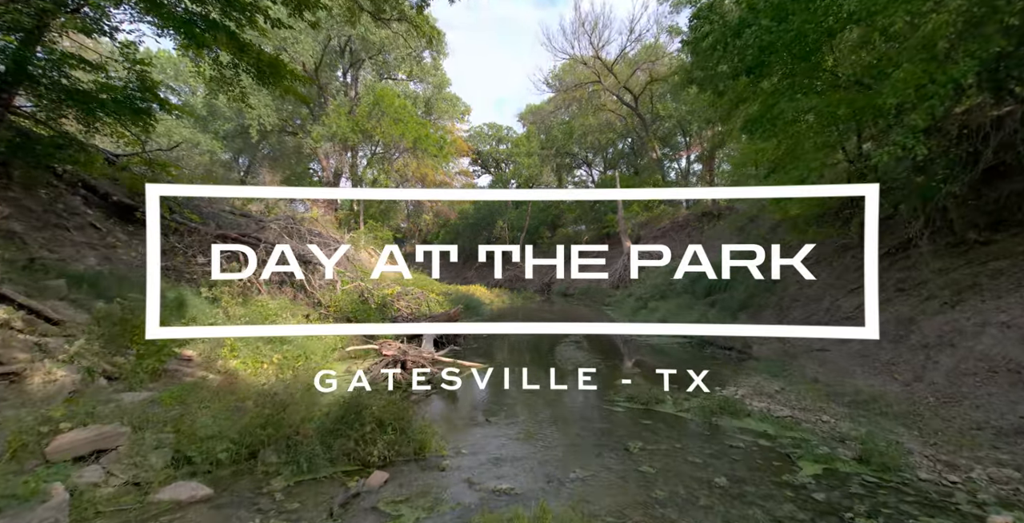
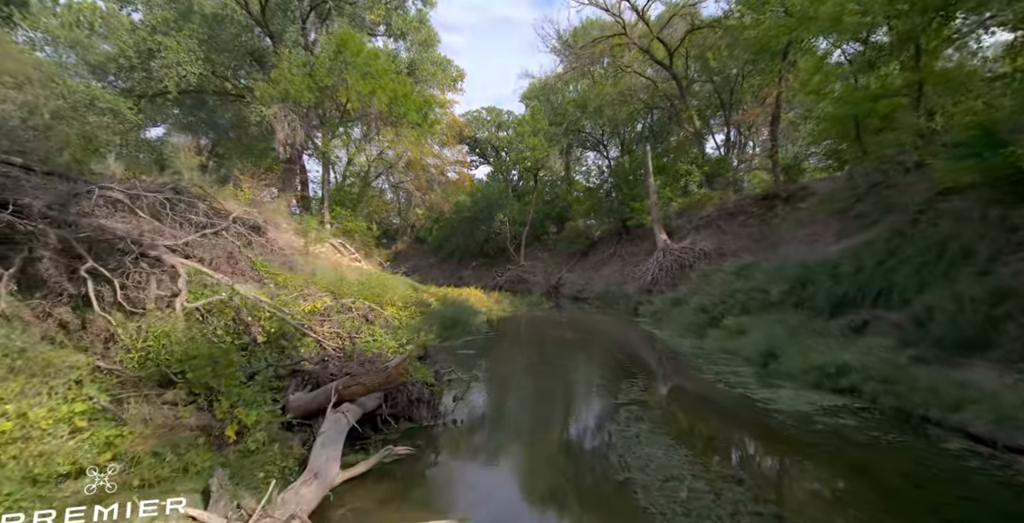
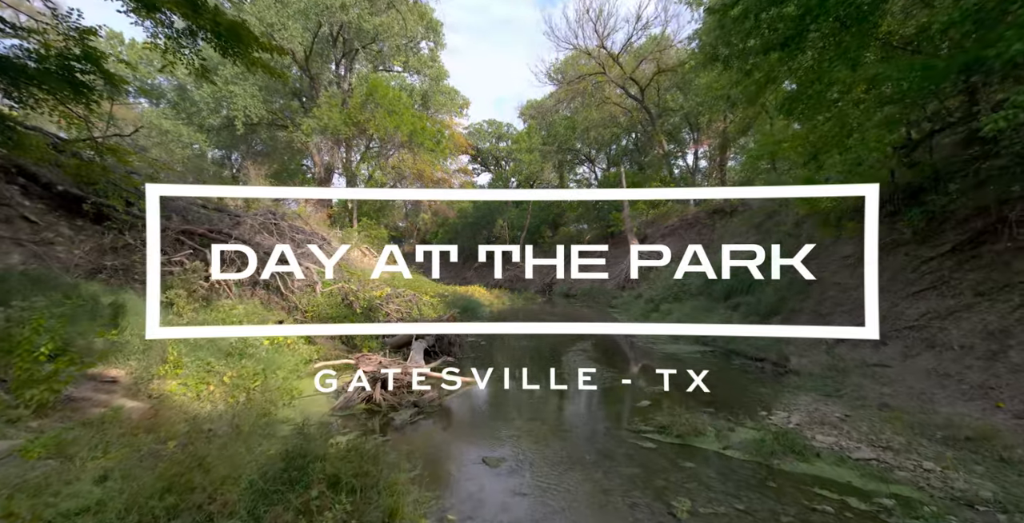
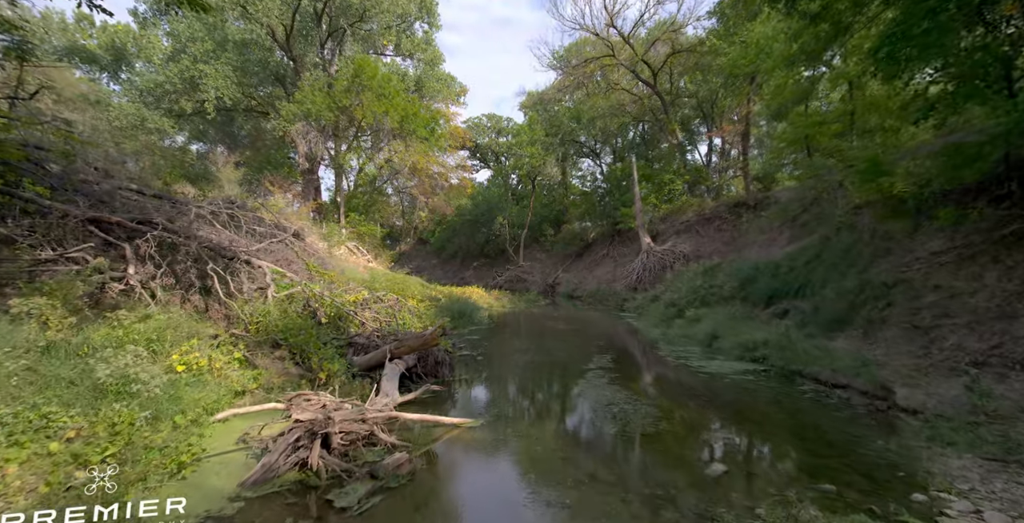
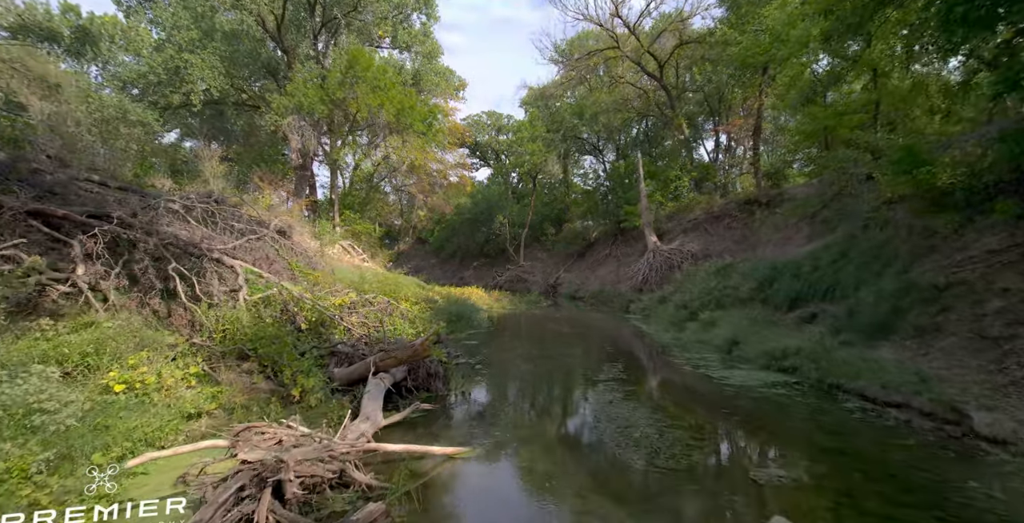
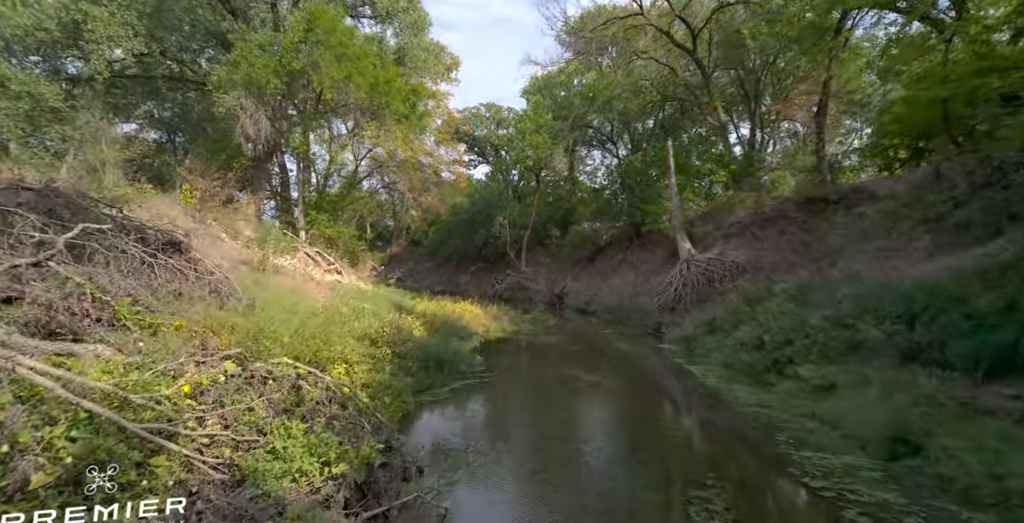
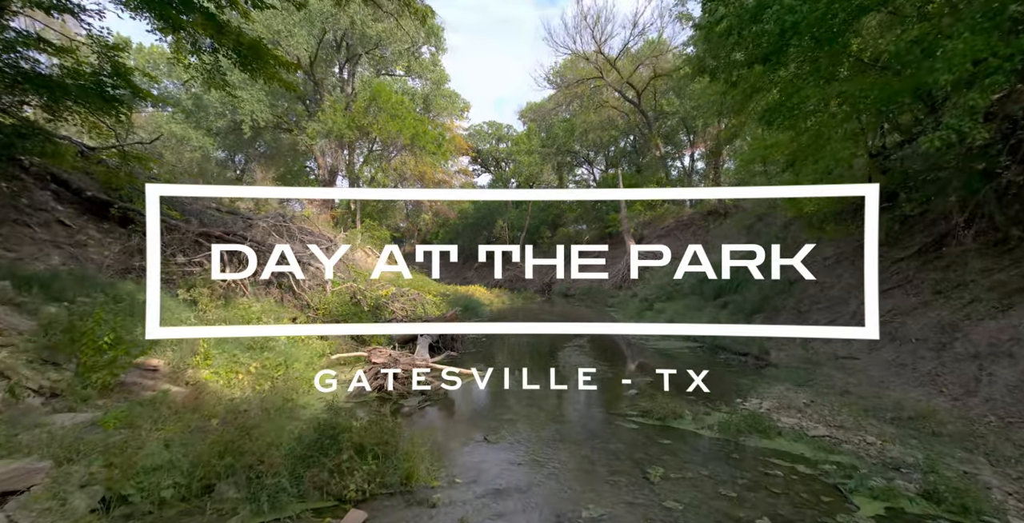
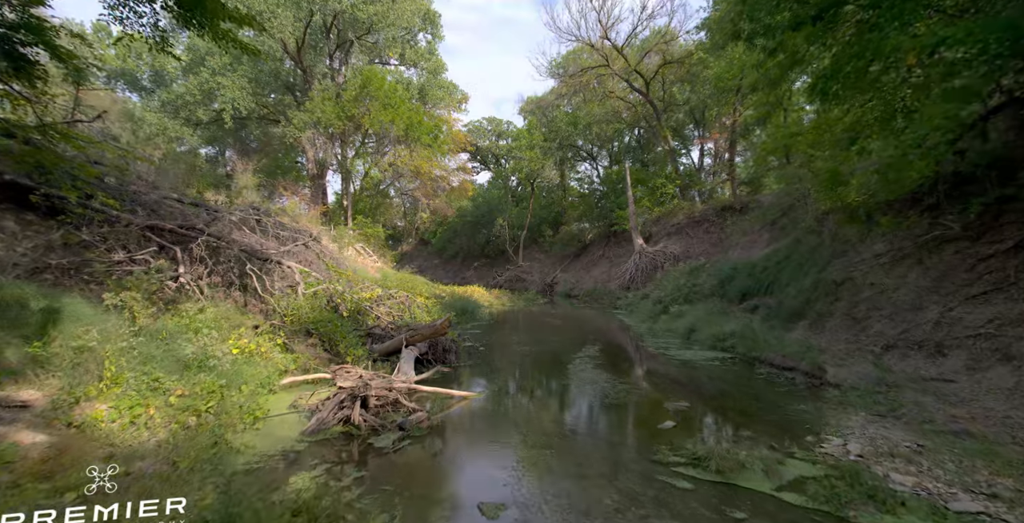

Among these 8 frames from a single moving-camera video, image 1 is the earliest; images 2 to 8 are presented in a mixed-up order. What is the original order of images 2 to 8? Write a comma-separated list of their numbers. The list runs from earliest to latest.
7, 3, 8, 4, 5, 2, 6
